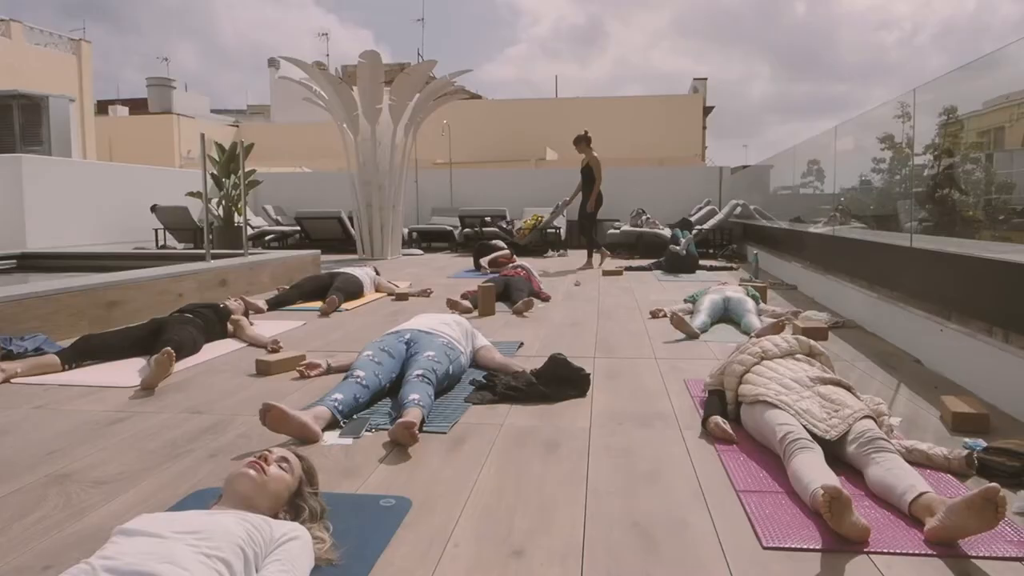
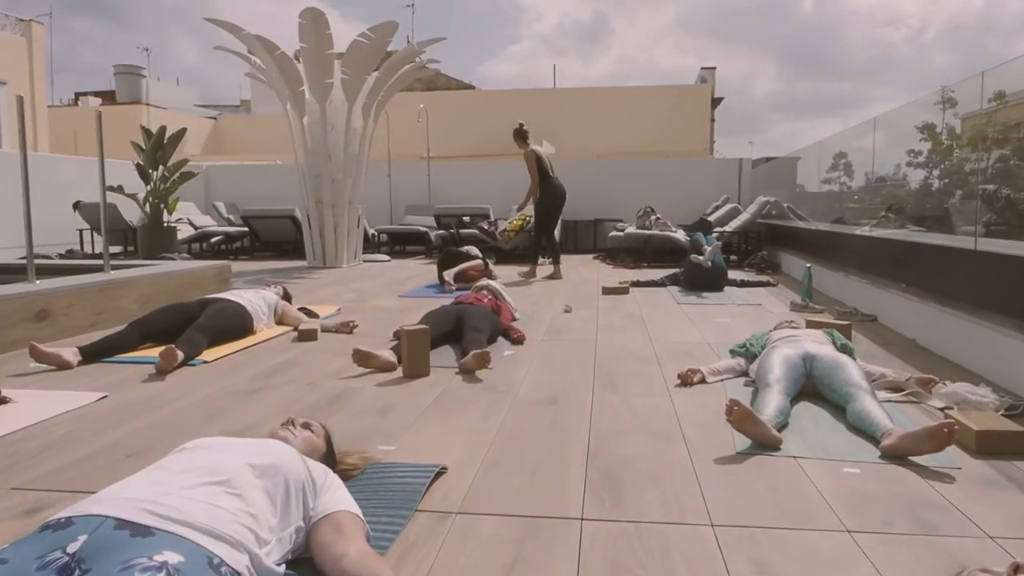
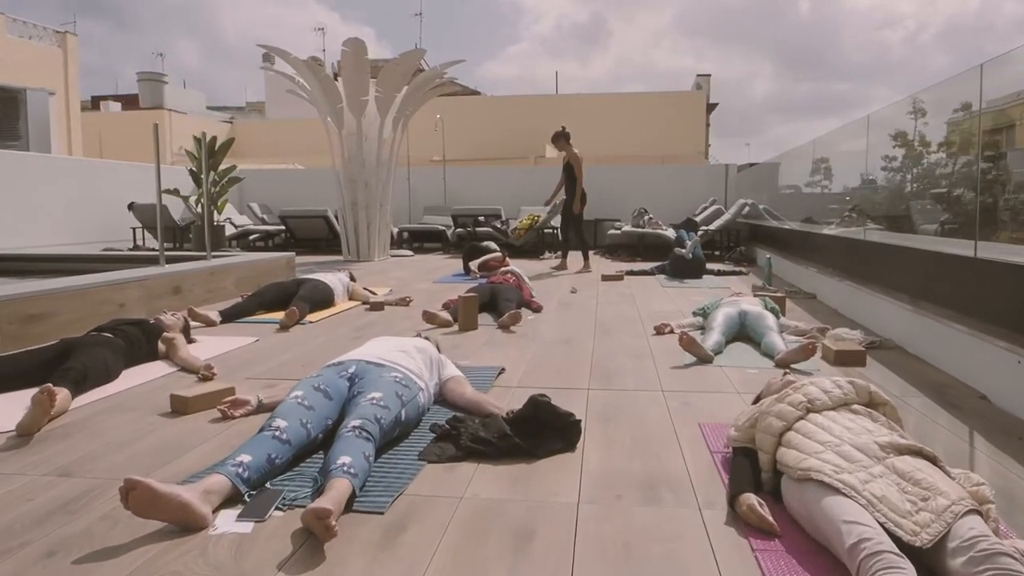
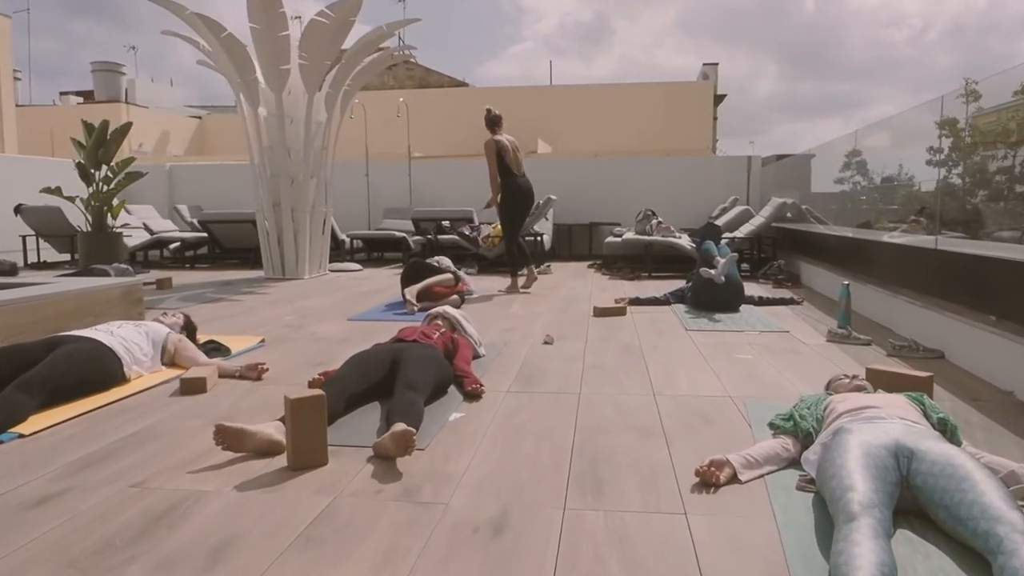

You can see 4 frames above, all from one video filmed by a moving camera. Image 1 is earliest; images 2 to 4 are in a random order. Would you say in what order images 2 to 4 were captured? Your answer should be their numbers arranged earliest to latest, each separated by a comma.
3, 2, 4
